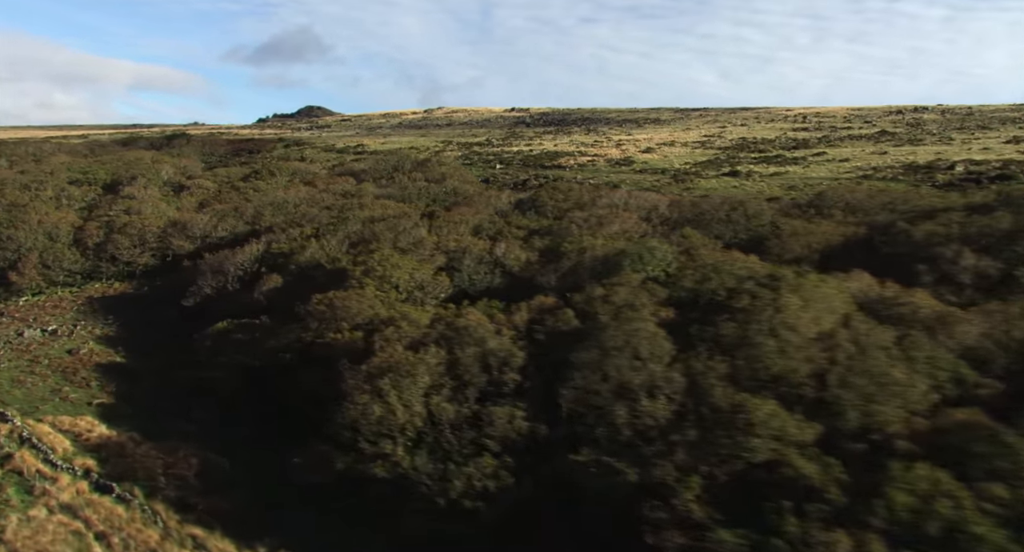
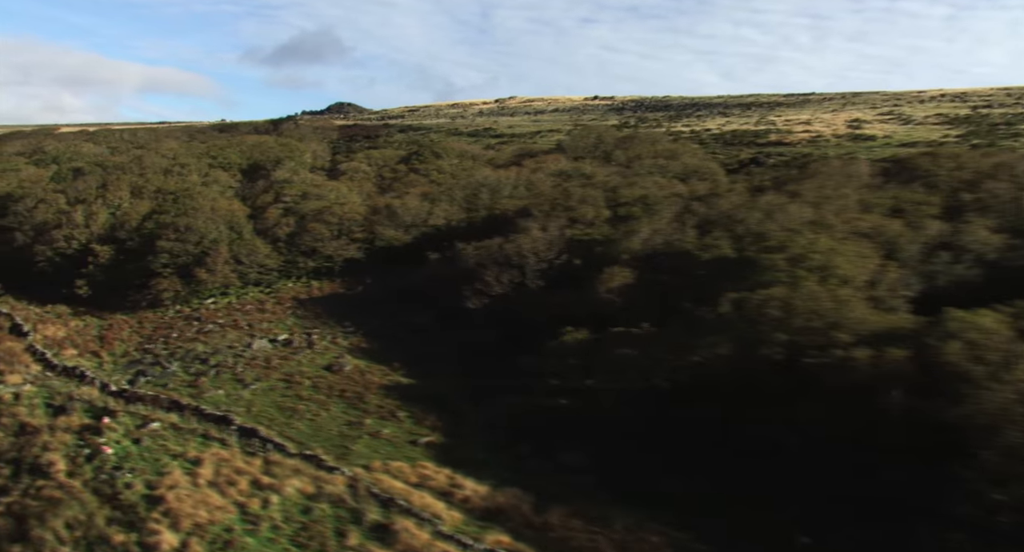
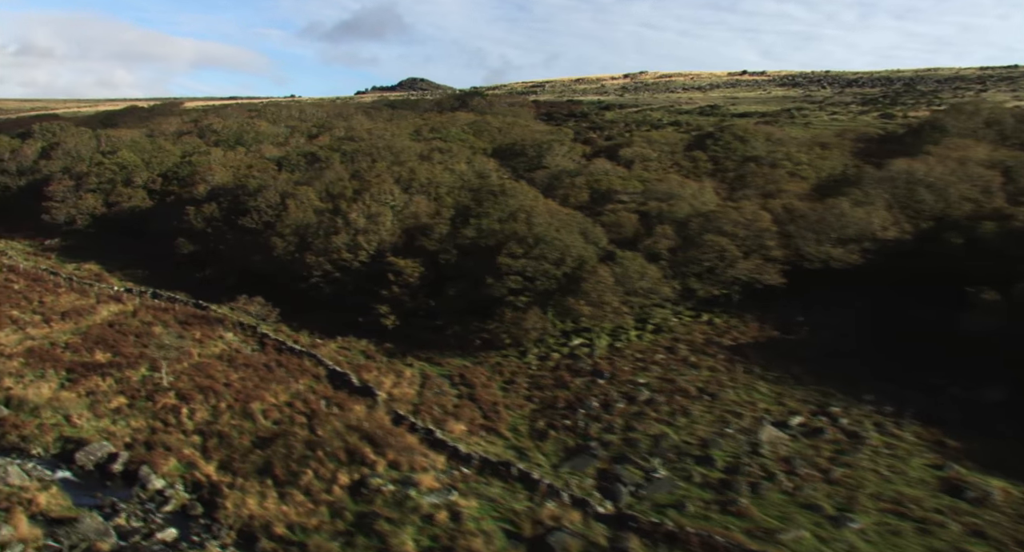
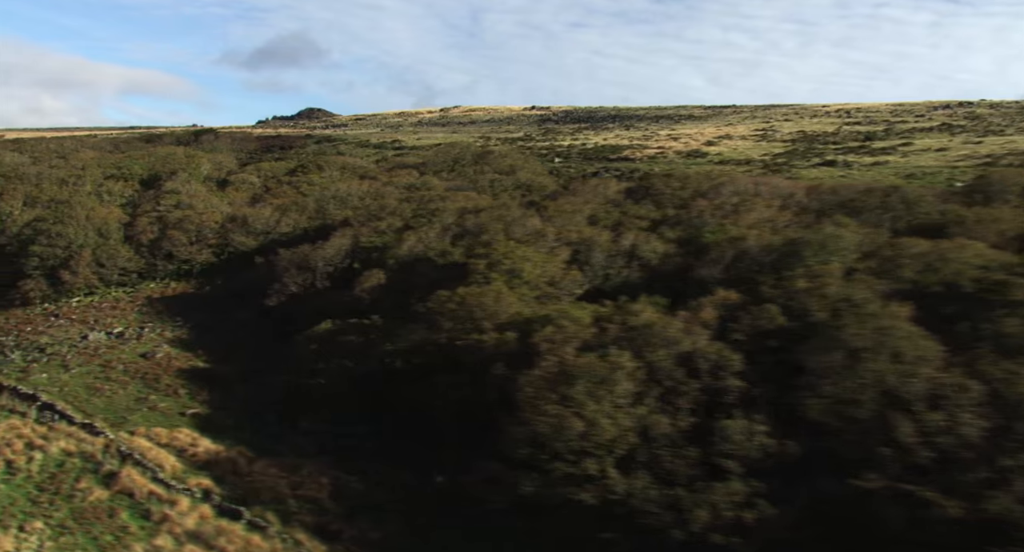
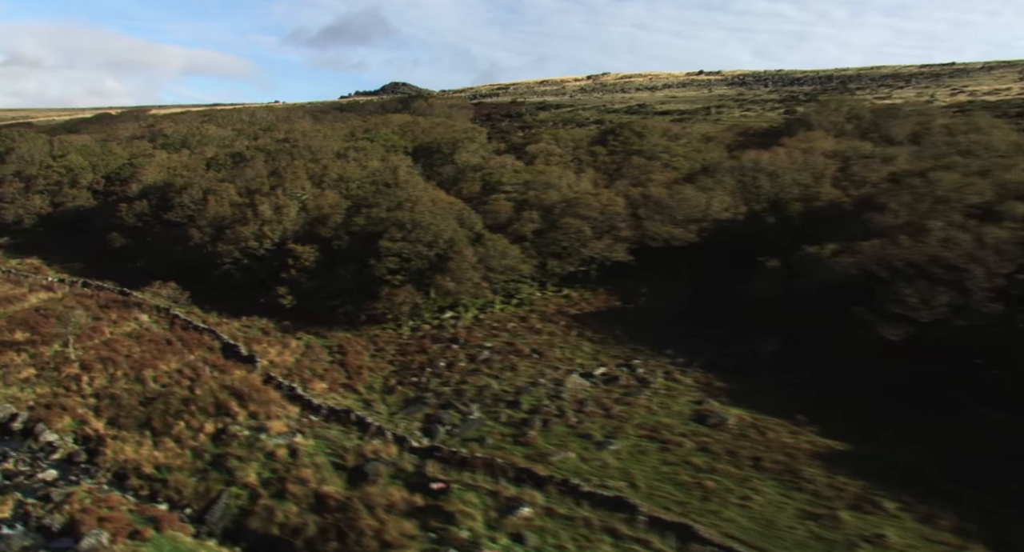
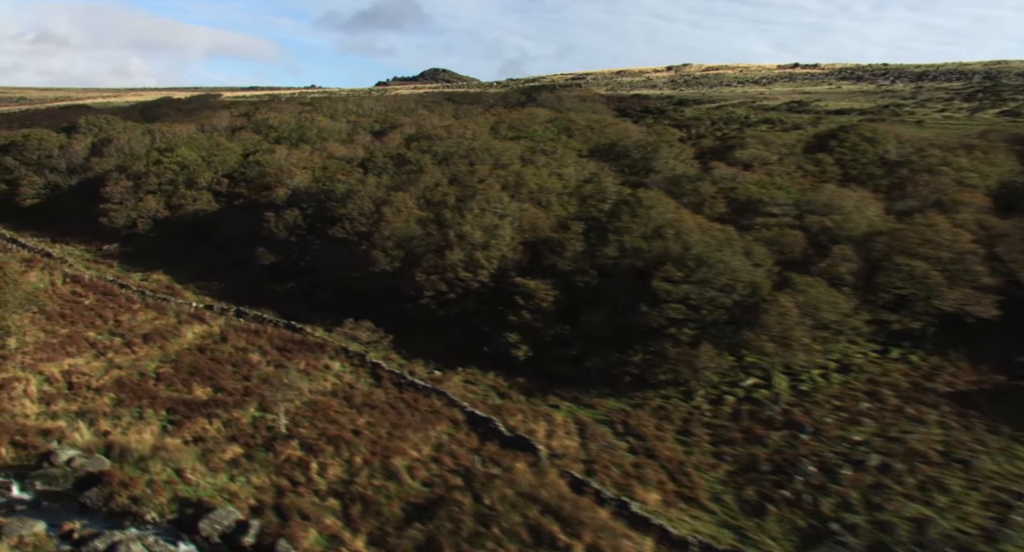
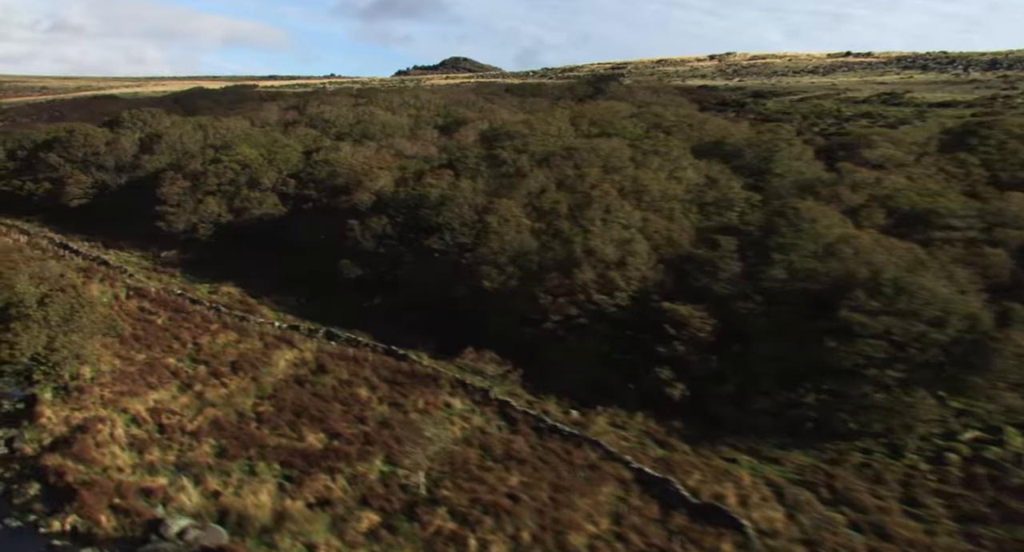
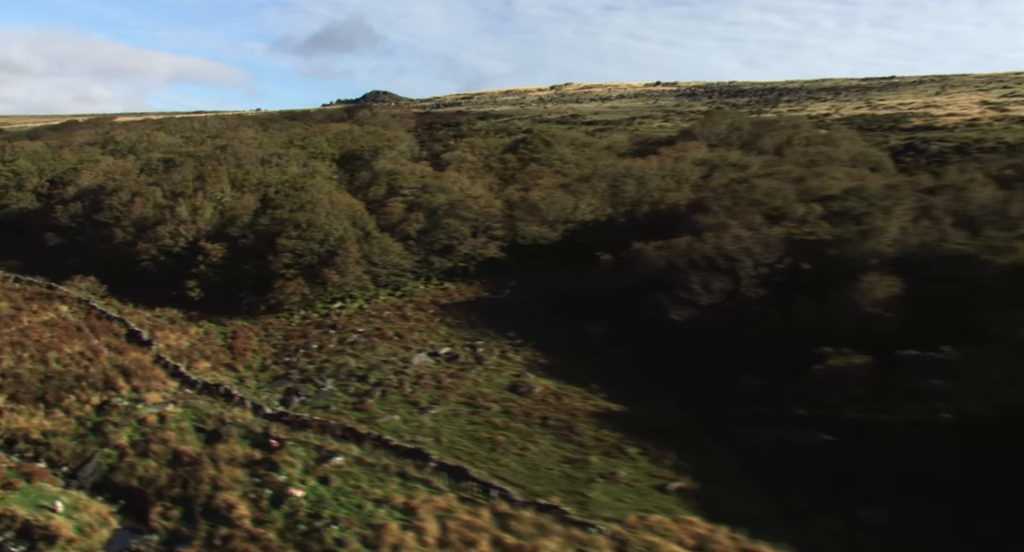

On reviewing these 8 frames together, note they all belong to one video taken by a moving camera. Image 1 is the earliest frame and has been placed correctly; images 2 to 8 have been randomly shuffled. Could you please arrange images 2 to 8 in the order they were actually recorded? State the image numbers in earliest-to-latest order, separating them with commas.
4, 2, 8, 5, 3, 6, 7
